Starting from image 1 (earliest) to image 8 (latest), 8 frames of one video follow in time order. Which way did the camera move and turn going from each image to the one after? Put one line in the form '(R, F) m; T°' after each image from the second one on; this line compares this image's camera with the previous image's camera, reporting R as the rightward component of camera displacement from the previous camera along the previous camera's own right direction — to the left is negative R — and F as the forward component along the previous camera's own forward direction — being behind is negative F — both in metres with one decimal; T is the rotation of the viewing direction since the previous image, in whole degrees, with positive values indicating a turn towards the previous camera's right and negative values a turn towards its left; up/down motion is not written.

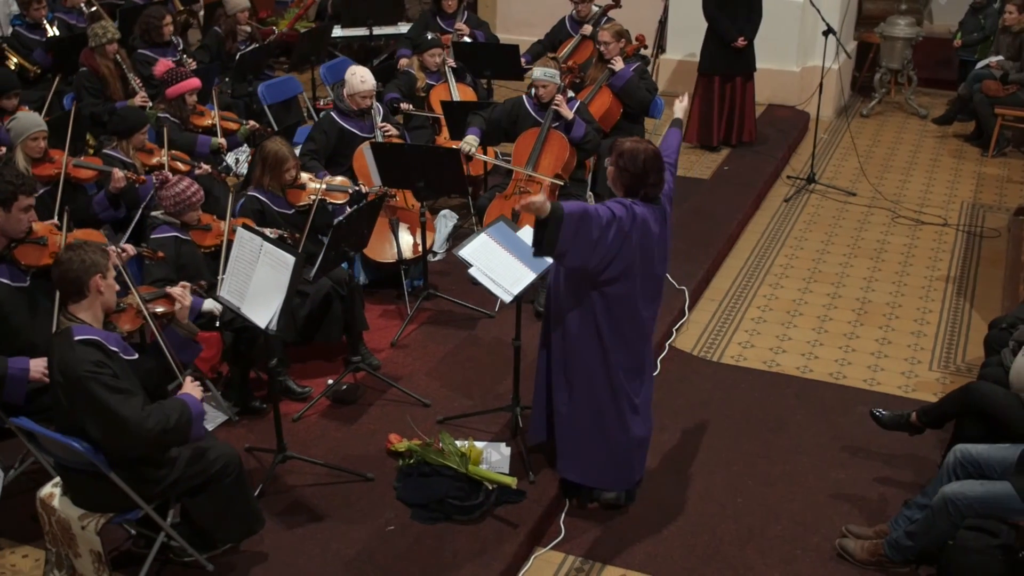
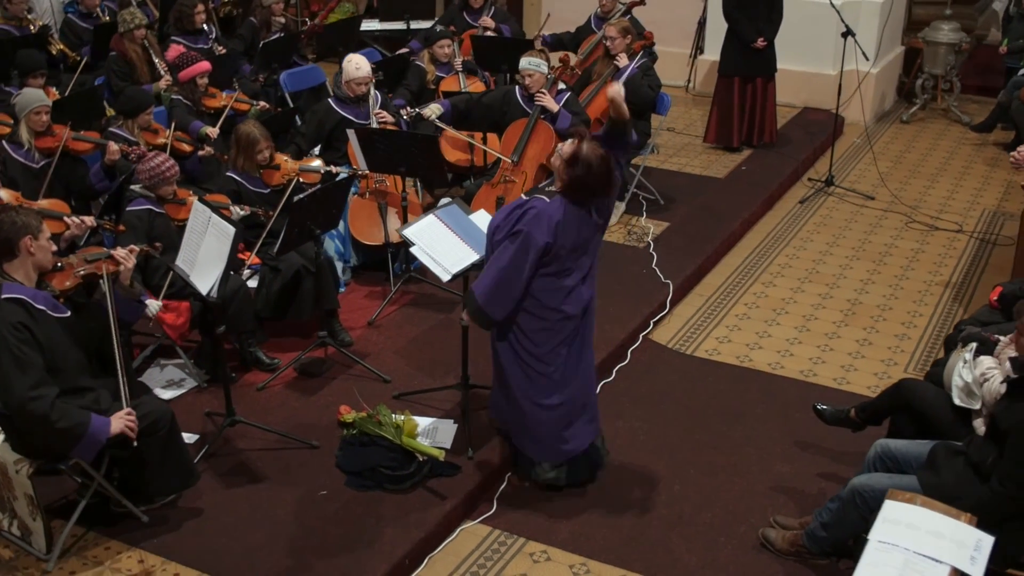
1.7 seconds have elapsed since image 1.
(+0.6, -0.1) m; -5°
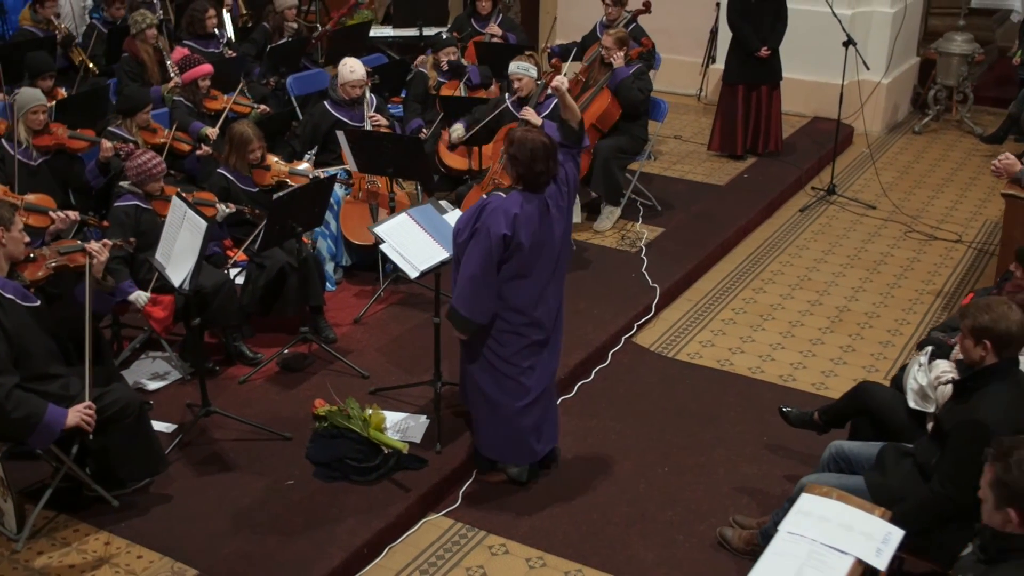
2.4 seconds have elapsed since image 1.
(+0.3, -0.1) m; -2°
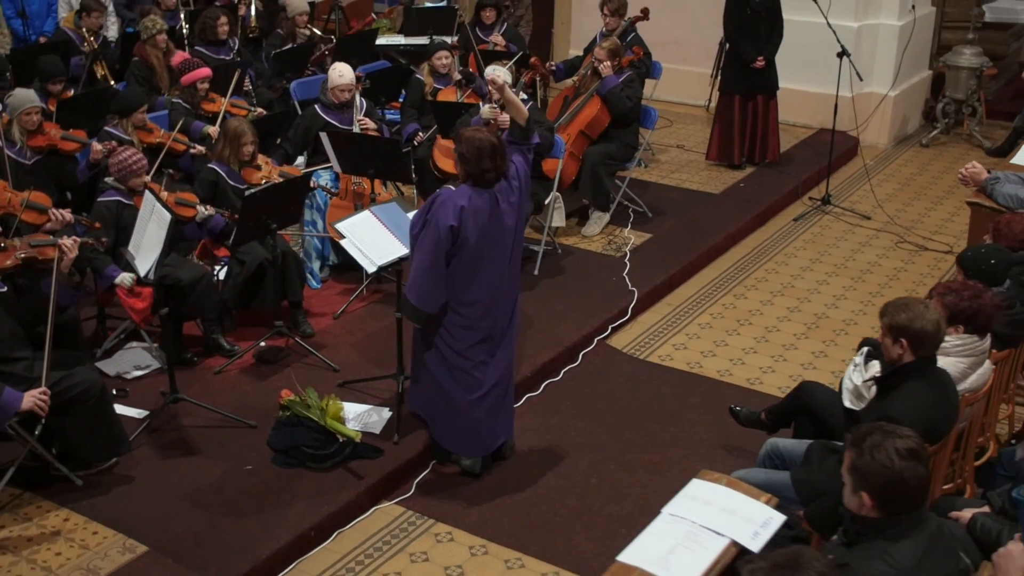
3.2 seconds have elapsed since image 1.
(+0.4, -0.1) m; -3°
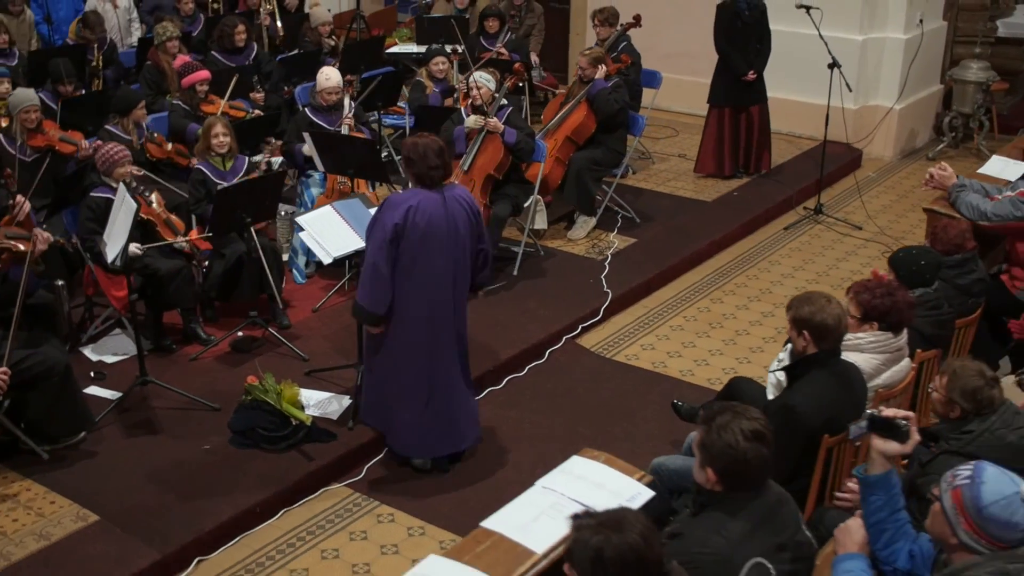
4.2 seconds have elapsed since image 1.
(+0.5, -0.2) m; -3°
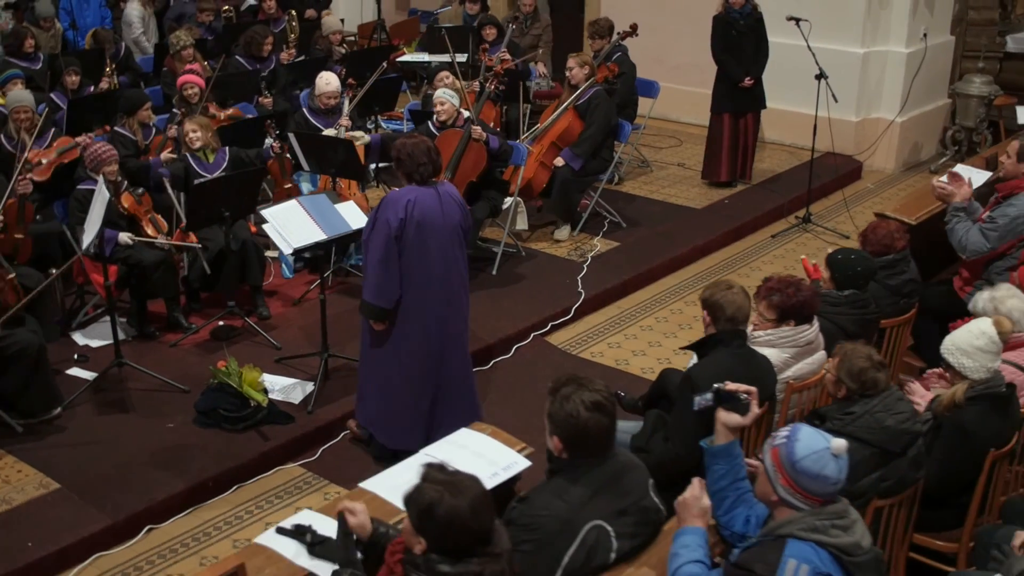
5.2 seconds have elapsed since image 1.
(+0.5, -0.2) m; -3°
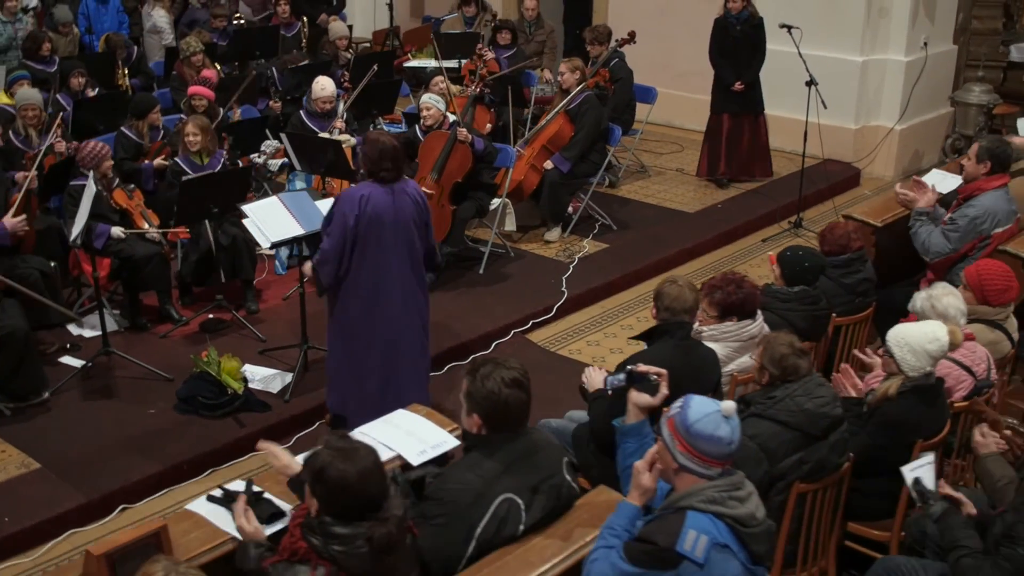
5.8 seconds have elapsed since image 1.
(+0.3, -0.2) m; -2°
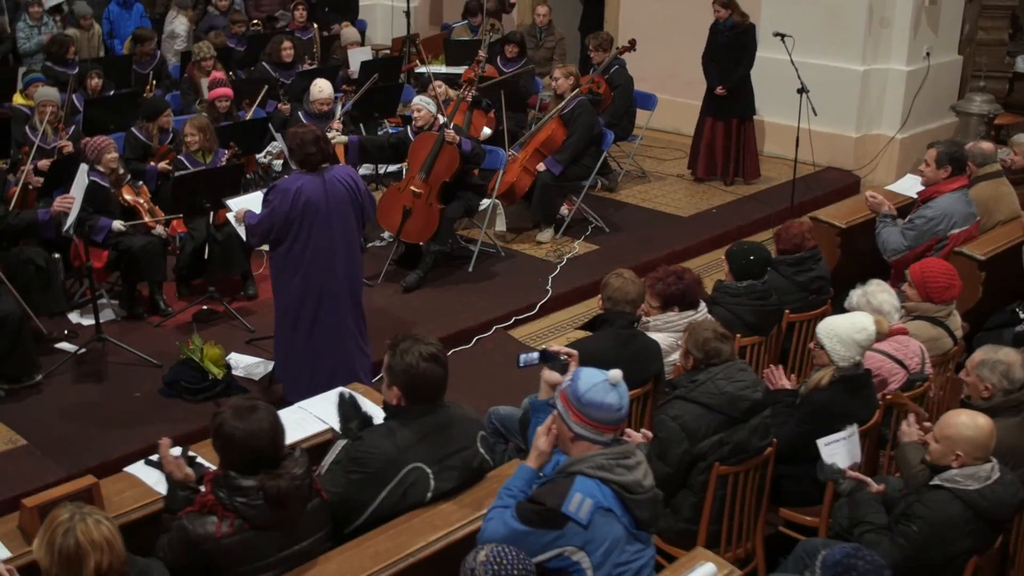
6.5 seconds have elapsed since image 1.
(+0.4, -0.2) m; -2°
